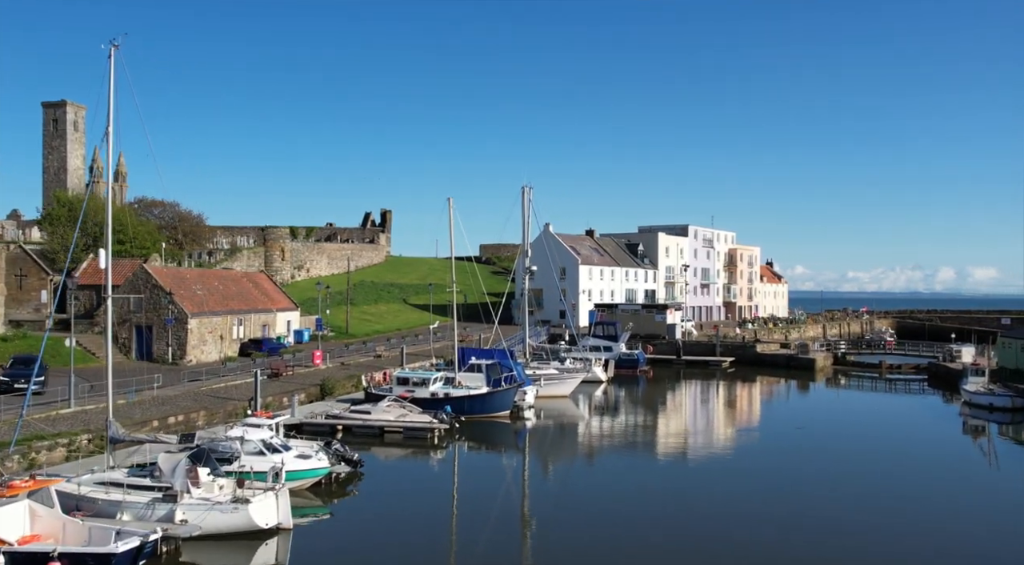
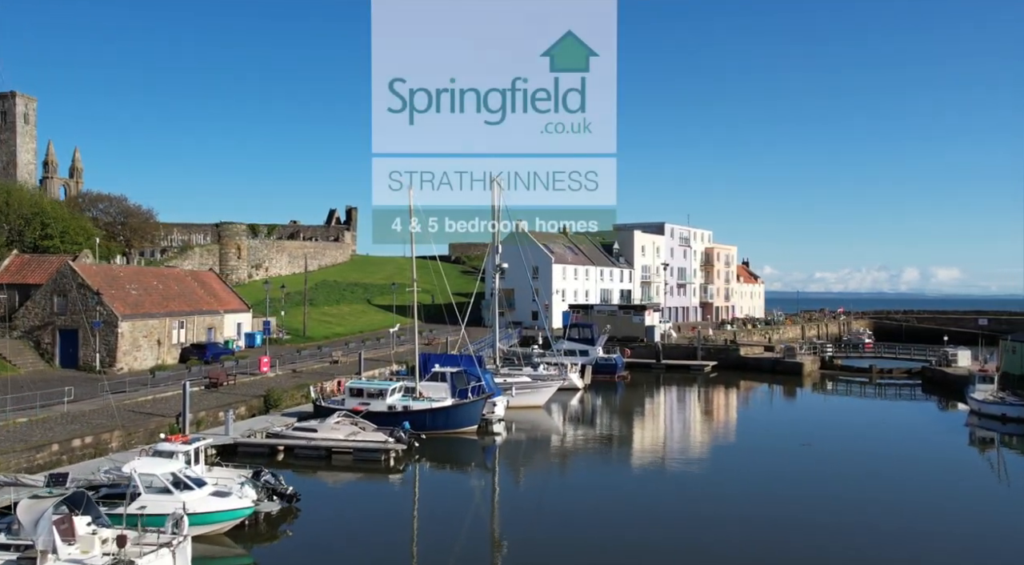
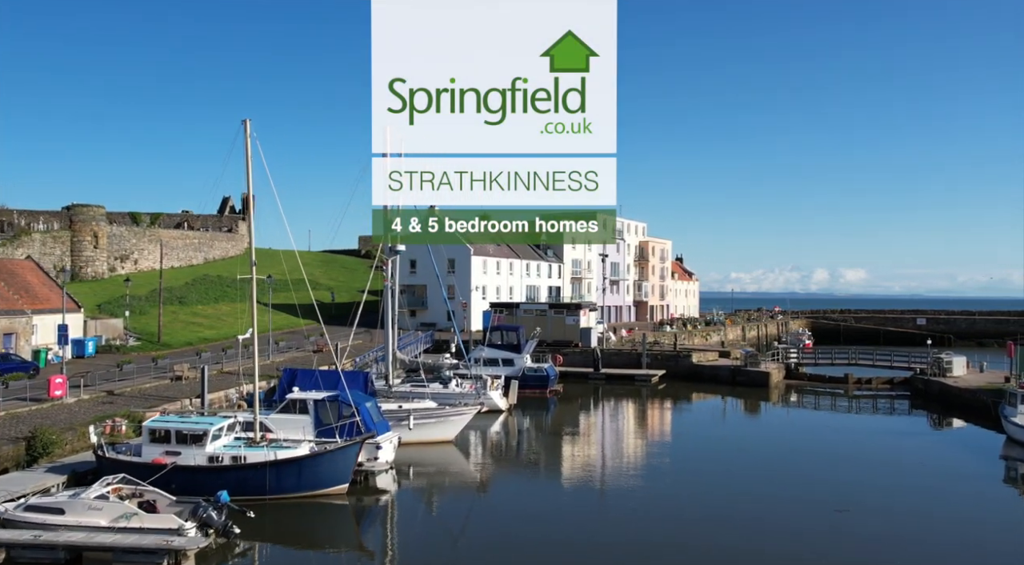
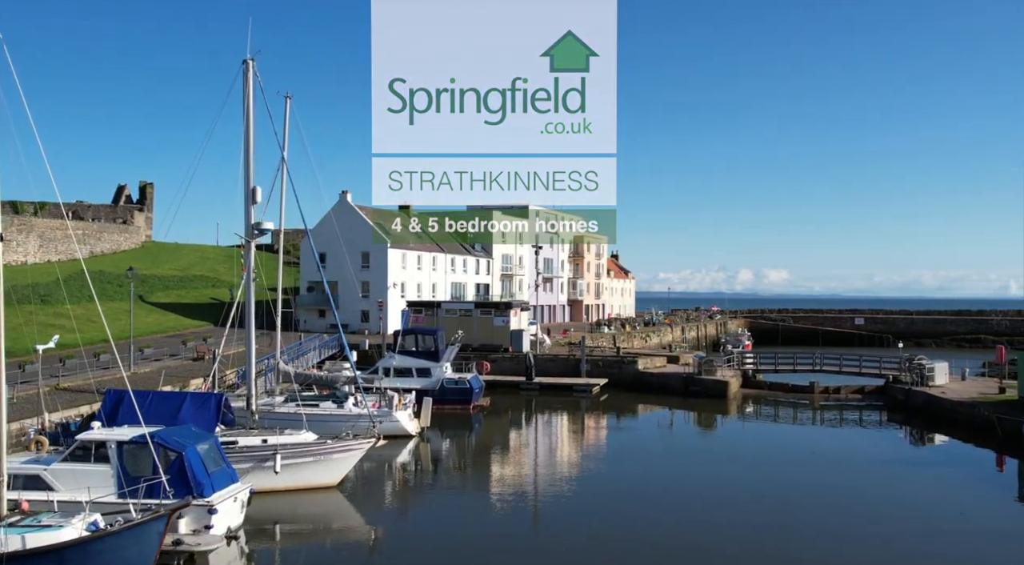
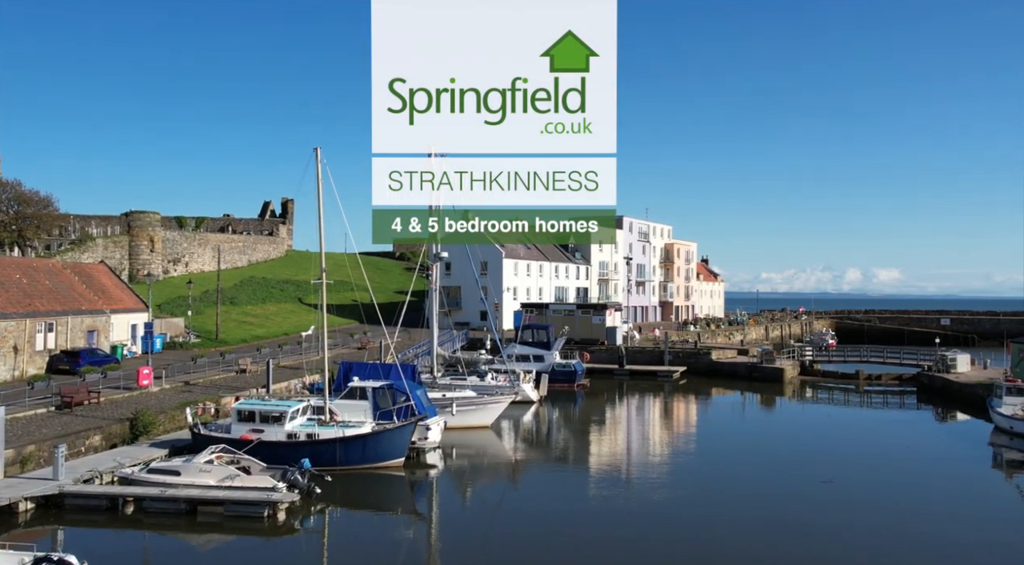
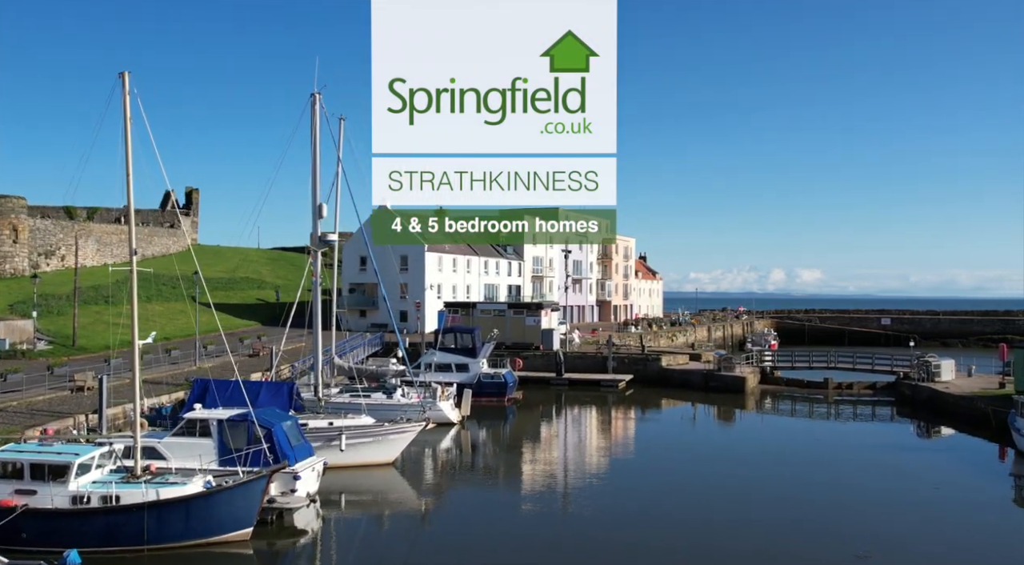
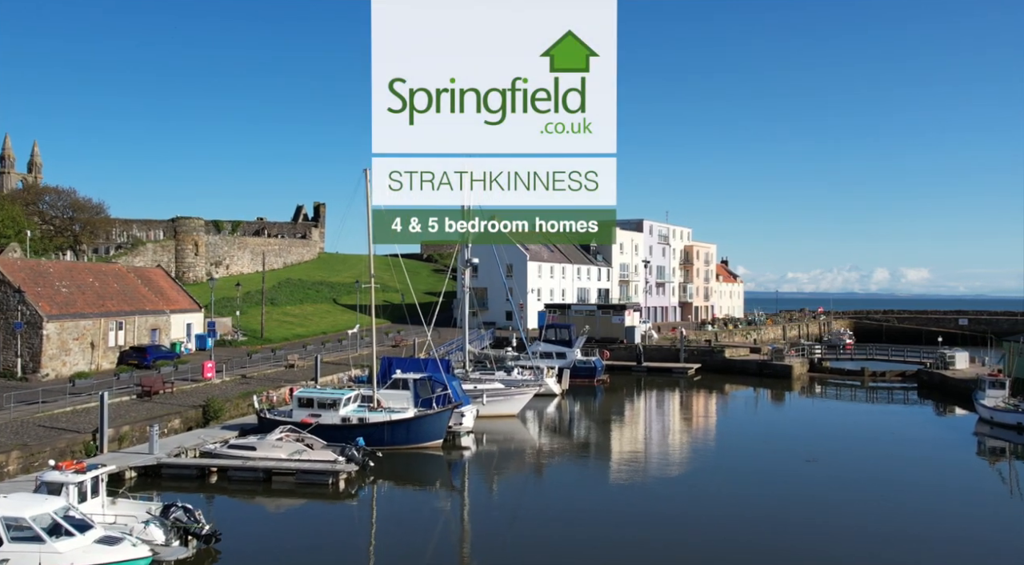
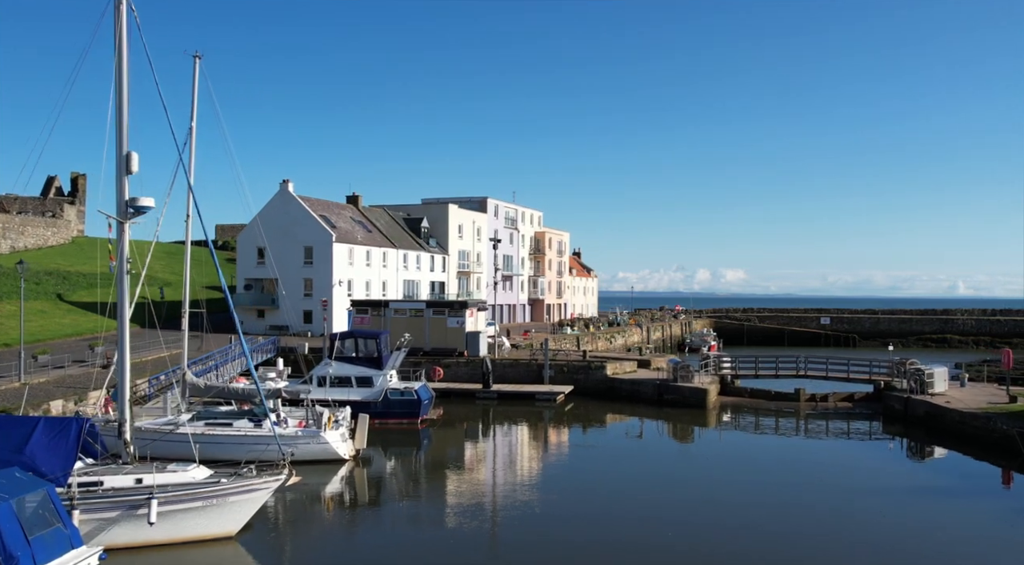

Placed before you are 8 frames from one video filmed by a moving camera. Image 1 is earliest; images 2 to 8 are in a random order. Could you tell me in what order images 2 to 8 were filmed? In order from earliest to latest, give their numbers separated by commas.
2, 7, 5, 3, 6, 4, 8
